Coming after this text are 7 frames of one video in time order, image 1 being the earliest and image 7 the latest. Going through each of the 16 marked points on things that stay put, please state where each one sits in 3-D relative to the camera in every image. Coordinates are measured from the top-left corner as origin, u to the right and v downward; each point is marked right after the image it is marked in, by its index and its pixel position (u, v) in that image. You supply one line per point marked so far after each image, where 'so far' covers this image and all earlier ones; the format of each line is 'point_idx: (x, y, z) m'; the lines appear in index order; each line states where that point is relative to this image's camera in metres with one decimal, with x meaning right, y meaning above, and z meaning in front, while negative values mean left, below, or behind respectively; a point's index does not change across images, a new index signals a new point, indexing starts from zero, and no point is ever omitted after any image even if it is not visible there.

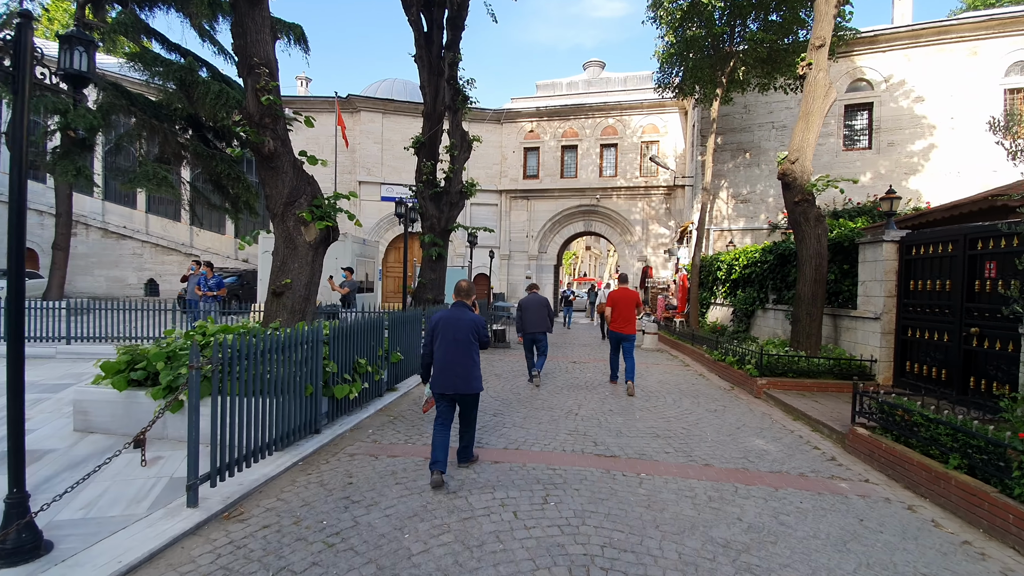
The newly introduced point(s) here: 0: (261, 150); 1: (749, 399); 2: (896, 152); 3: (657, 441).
0: (-3.2, +1.8, +6.4) m
1: (+3.9, -1.8, +8.1) m
2: (+13.4, +4.7, +17.5) m
3: (+1.6, -1.7, +5.6) m
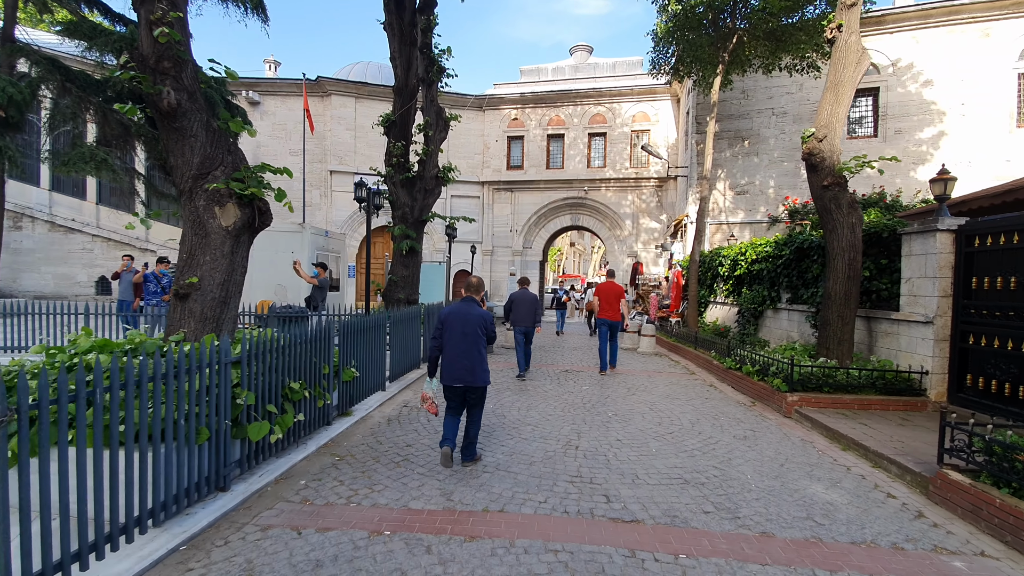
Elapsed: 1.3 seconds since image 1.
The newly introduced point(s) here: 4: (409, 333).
0: (-3.4, +1.8, +4.8) m
1: (+3.6, -1.8, +6.8) m
2: (+12.8, +4.8, +16.4) m
3: (+1.5, -1.7, +4.2) m
4: (-1.9, -0.8, +9.2) m
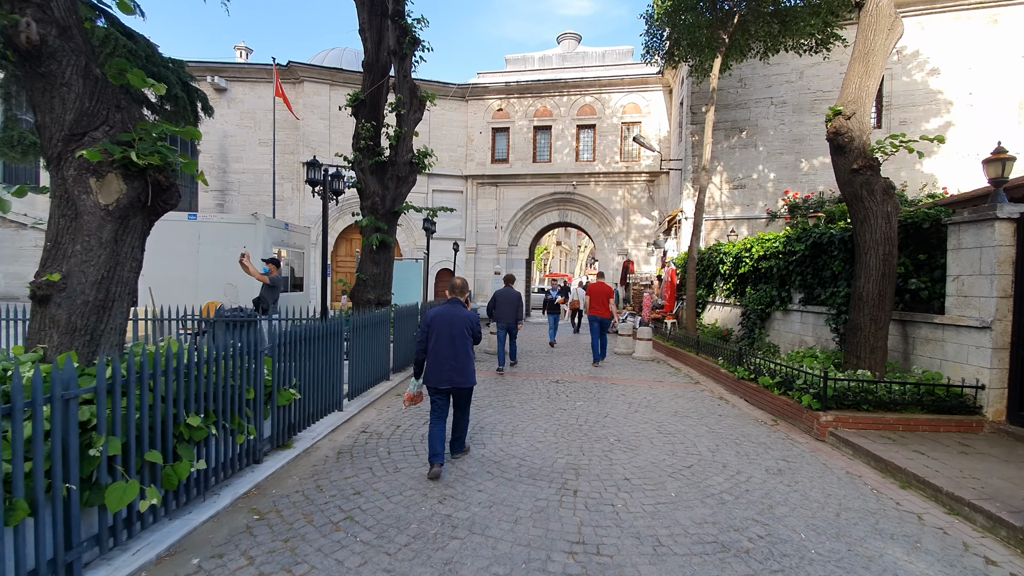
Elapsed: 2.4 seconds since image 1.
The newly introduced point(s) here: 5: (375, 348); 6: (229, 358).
0: (-3.5, +1.8, +3.5) m
1: (+3.4, -1.8, +5.7) m
2: (+12.3, +4.9, +15.6) m
3: (+1.4, -1.7, +3.1) m
4: (-2.2, -0.8, +8.0) m
5: (-2.1, -0.9, +7.9) m
6: (-2.3, -0.6, +4.0) m
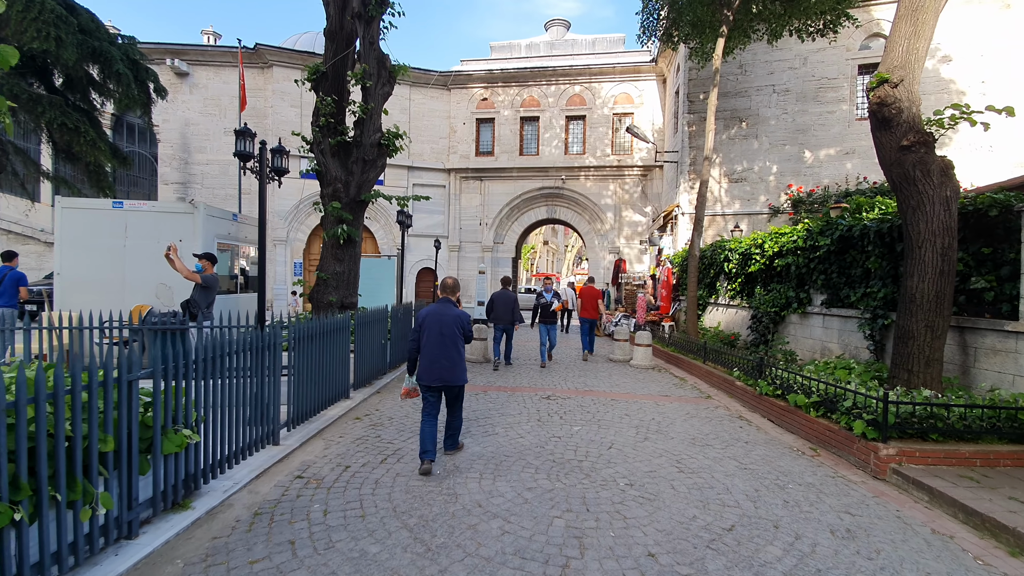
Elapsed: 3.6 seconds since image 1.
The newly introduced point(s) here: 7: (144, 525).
0: (-3.6, +1.7, +2.2) m
1: (+3.2, -1.8, +4.6) m
2: (+11.9, +4.9, +14.6) m
3: (+1.3, -1.7, +1.9) m
4: (-2.4, -0.8, +6.7) m
5: (-2.4, -0.9, +6.6) m
6: (-2.4, -0.6, +2.7) m
7: (-2.4, -1.5, +3.3) m
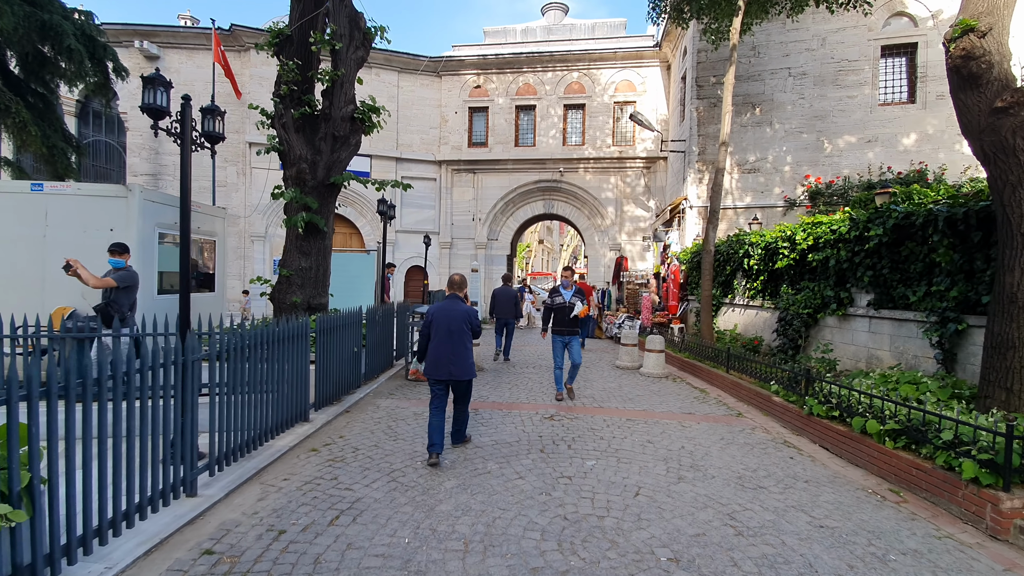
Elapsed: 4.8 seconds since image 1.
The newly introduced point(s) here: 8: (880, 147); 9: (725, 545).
0: (-3.6, +1.8, +0.9) m
1: (+3.2, -1.8, +3.4) m
2: (+11.8, +4.9, +13.5) m
3: (+1.3, -1.7, +0.7) m
4: (-2.4, -0.8, +5.4) m
5: (-2.4, -0.9, +5.4) m
6: (-2.4, -0.6, +1.5) m
7: (-2.4, -1.5, +2.0) m
8: (+10.2, +3.9, +13.9) m
9: (+1.4, -1.7, +3.2) m
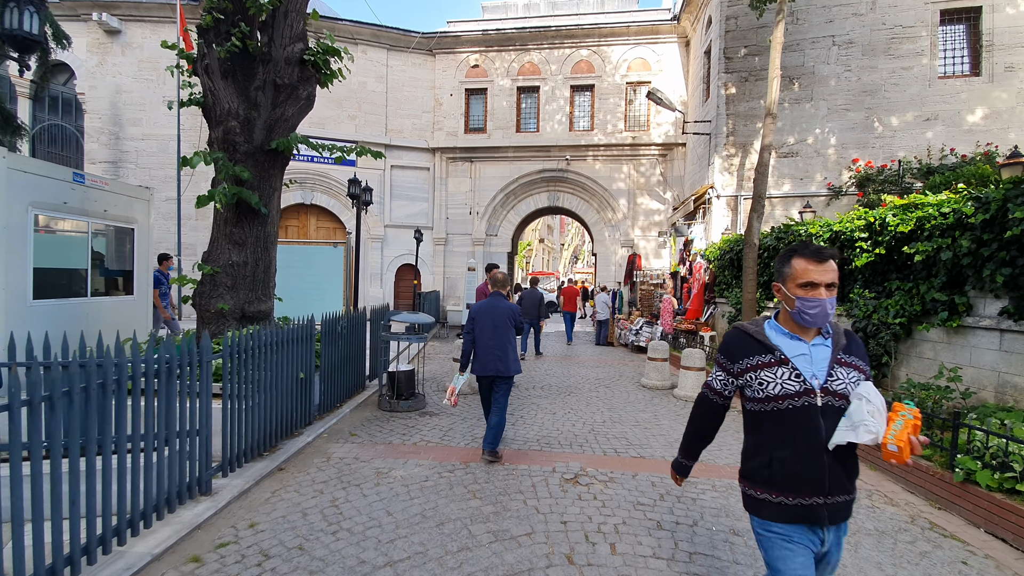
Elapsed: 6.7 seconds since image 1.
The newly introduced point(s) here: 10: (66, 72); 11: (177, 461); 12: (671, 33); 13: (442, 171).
0: (-3.6, +1.7, -1.0) m
1: (+3.3, -1.8, +1.5) m
2: (+11.8, +4.9, +11.7) m
3: (+1.3, -1.7, -1.2) m
4: (-2.4, -0.8, +3.5) m
5: (-2.4, -0.9, +3.5) m
6: (-2.3, -0.6, -0.4) m
7: (-2.3, -1.5, +0.1) m
8: (+10.2, +3.9, +12.0) m
9: (+1.4, -1.7, +1.3) m
10: (-15.4, +7.5, +17.4) m
11: (-2.4, -1.2, +3.4) m
12: (+5.3, +8.5, +16.8) m
13: (-2.6, +4.3, +18.5) m
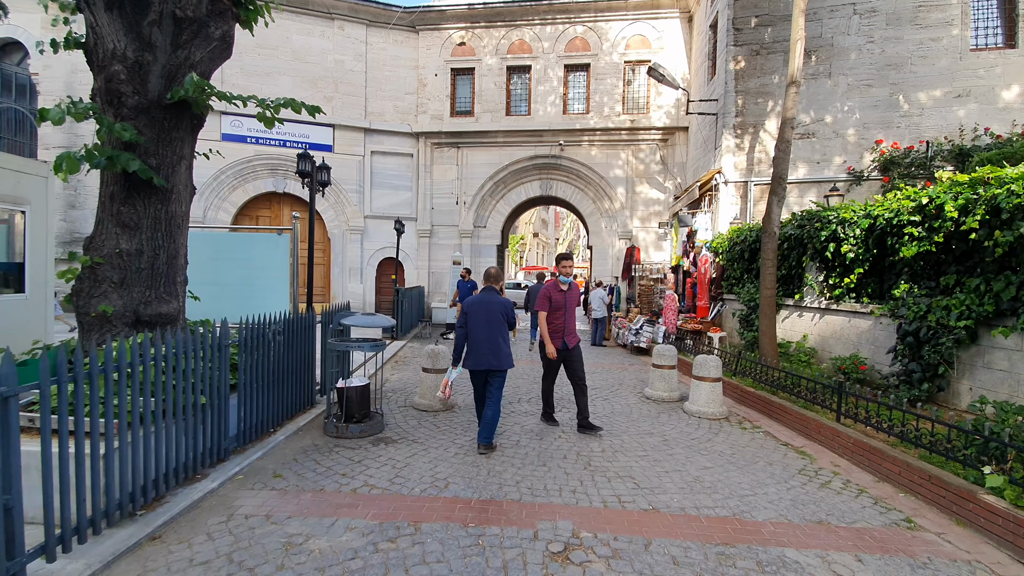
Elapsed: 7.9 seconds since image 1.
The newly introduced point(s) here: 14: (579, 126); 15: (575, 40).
0: (-3.7, +1.7, -2.2) m
1: (+3.1, -1.8, +0.3) m
2: (+11.5, +5.0, +10.5) m
3: (+1.2, -1.8, -2.4) m
4: (-2.6, -0.8, +2.3) m
5: (-2.6, -0.9, +2.2) m
6: (-2.5, -0.6, -1.7) m
7: (-2.5, -1.5, -1.1) m
8: (+9.9, +4.0, +10.8) m
9: (+1.2, -1.7, +0.1) m
10: (-15.8, +7.6, +16.0) m
11: (-2.6, -1.2, +2.2) m
12: (+5.0, +8.7, +15.6) m
13: (-2.9, +4.5, +17.2) m
14: (+2.2, +5.2, +16.2) m
15: (+2.1, +8.1, +16.3) m
